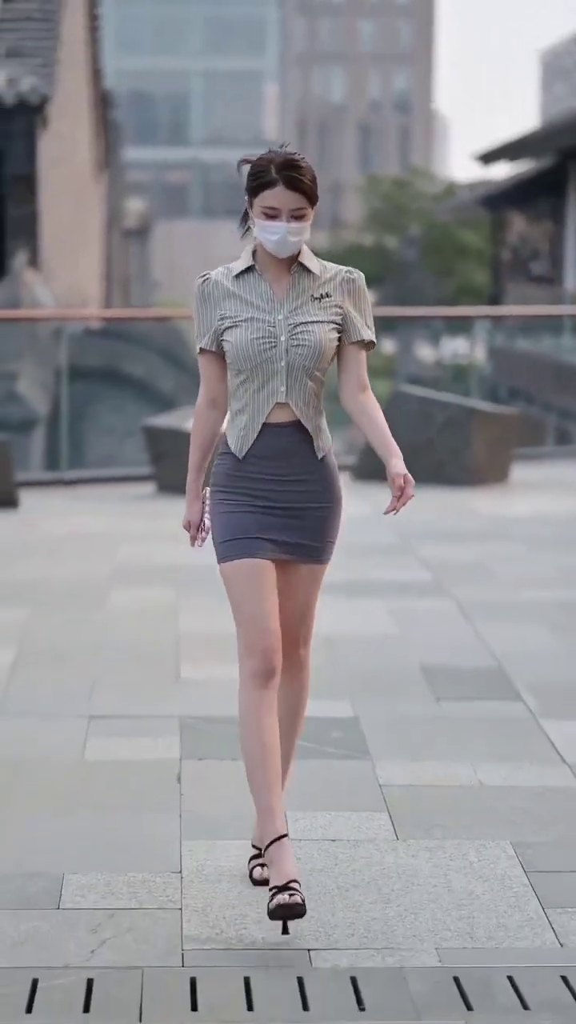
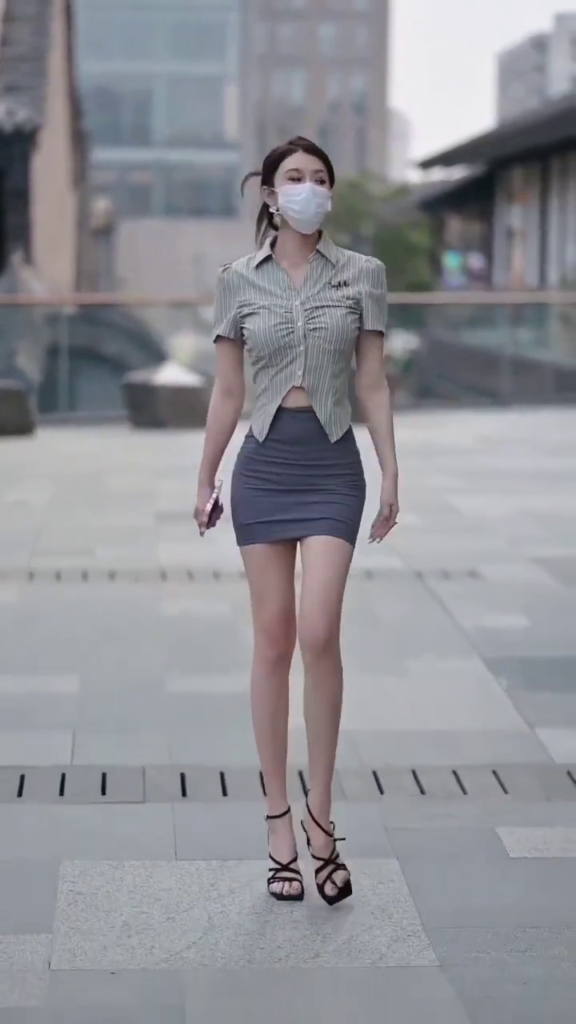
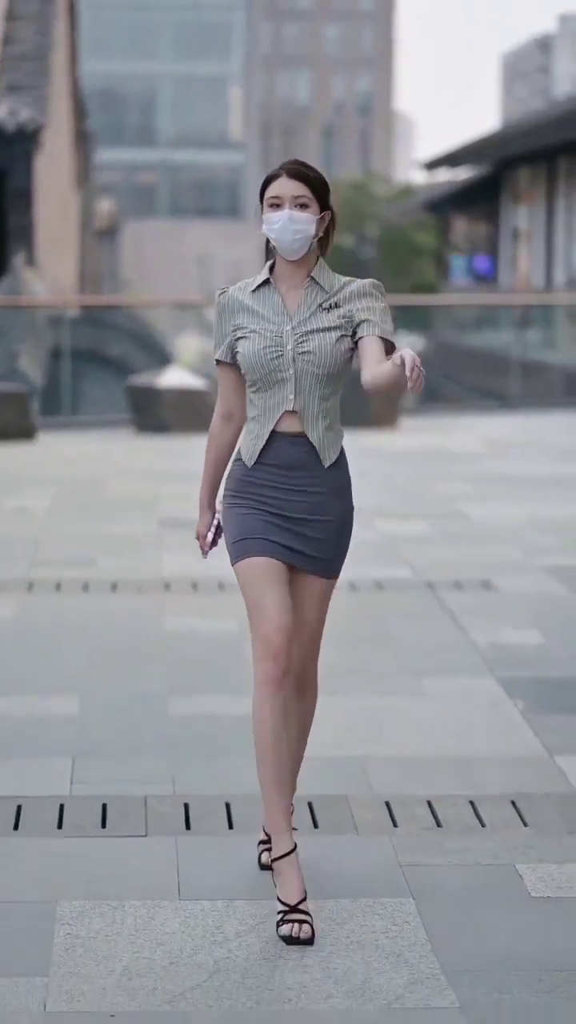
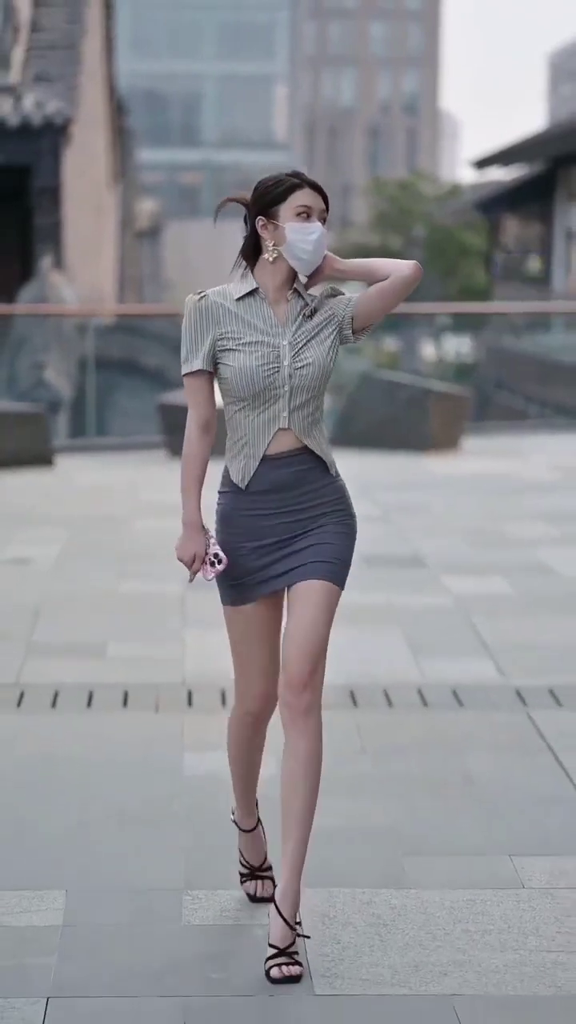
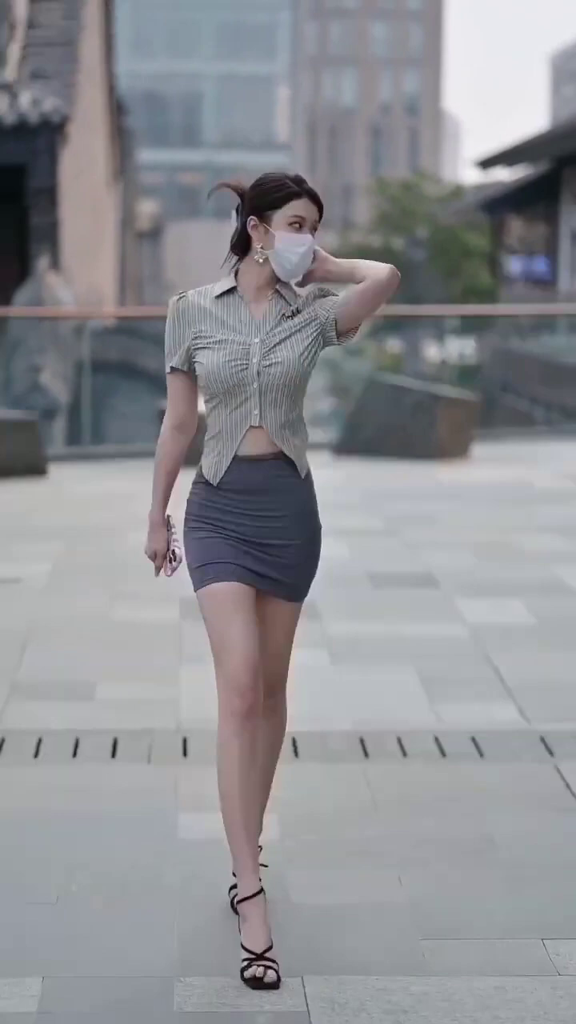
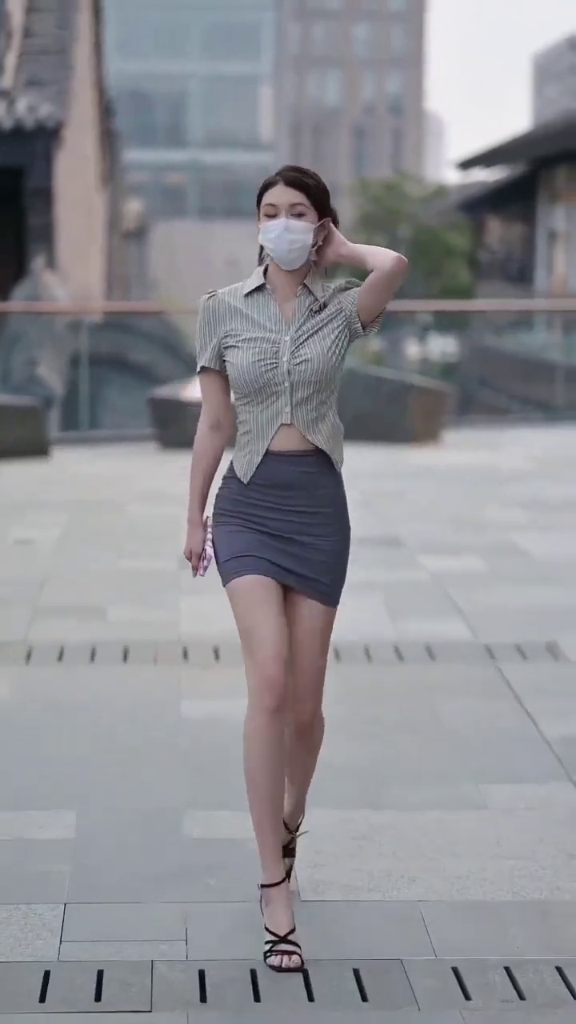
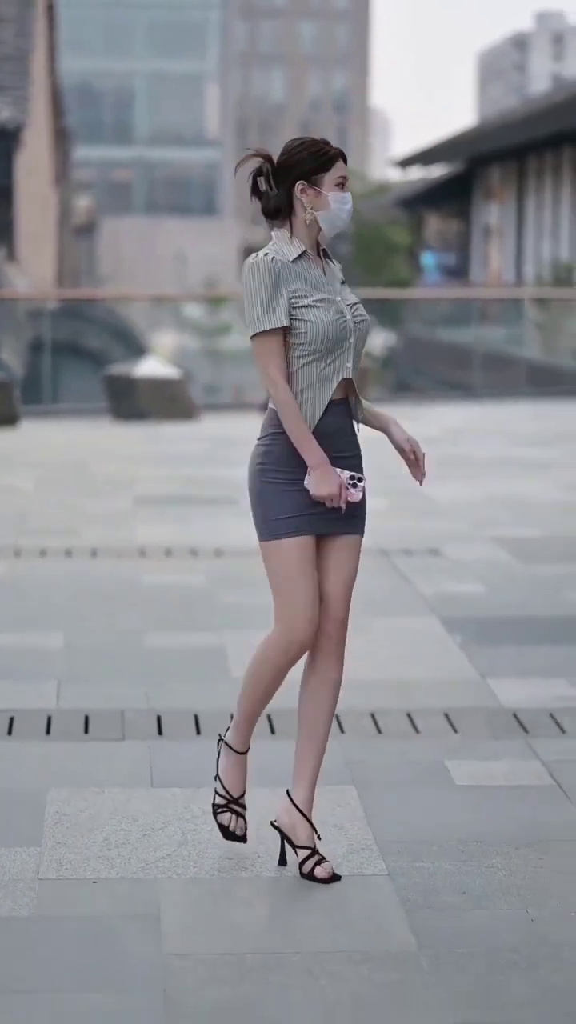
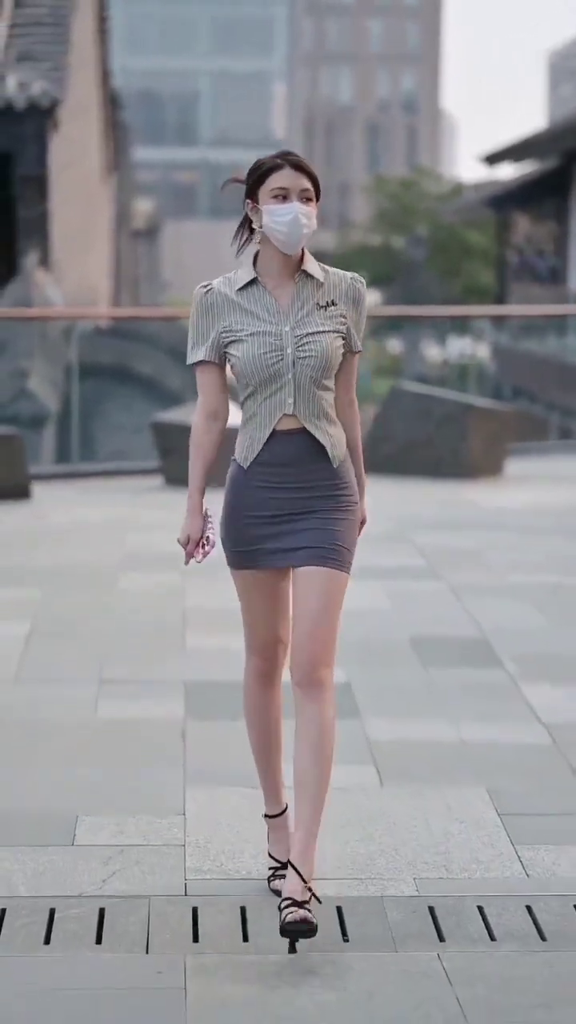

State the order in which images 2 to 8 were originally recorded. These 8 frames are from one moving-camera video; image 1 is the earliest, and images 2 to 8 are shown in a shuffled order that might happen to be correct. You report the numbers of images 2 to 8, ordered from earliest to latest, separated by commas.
8, 5, 4, 6, 3, 2, 7
